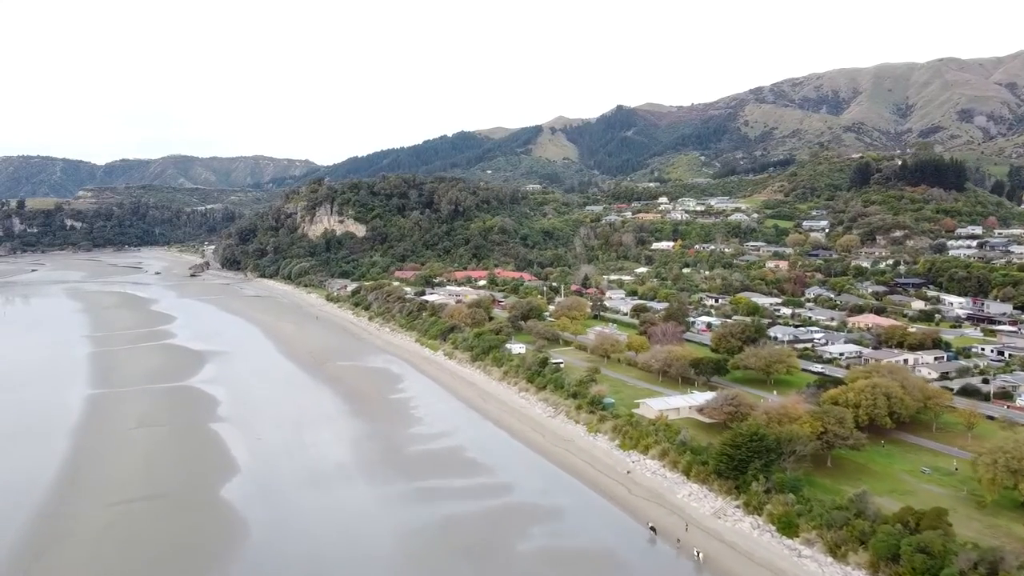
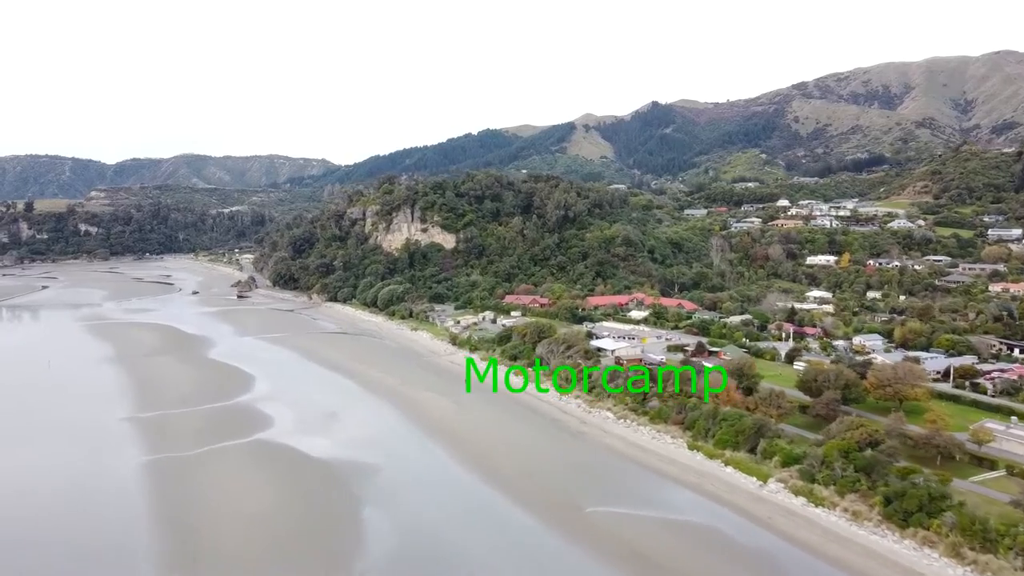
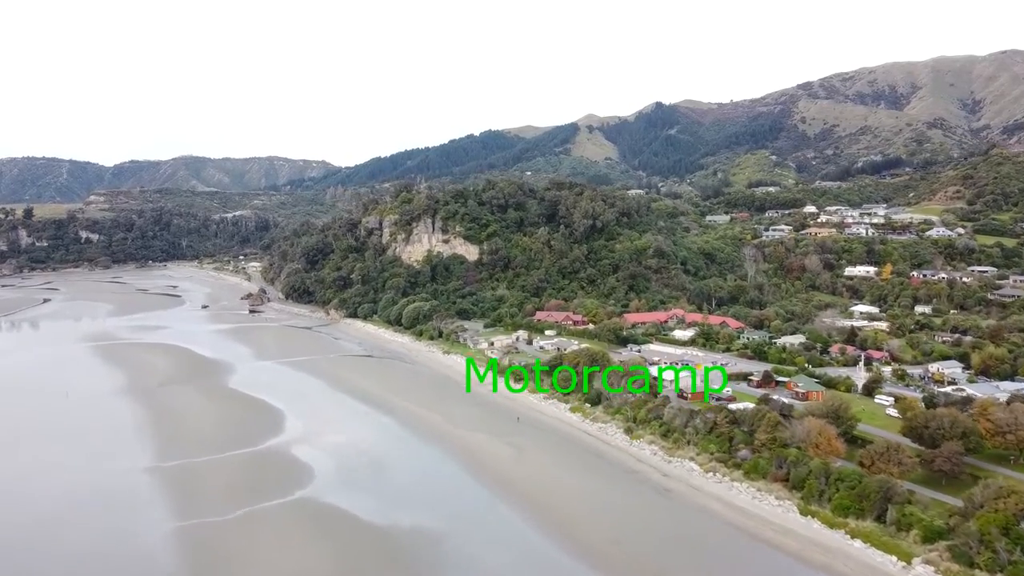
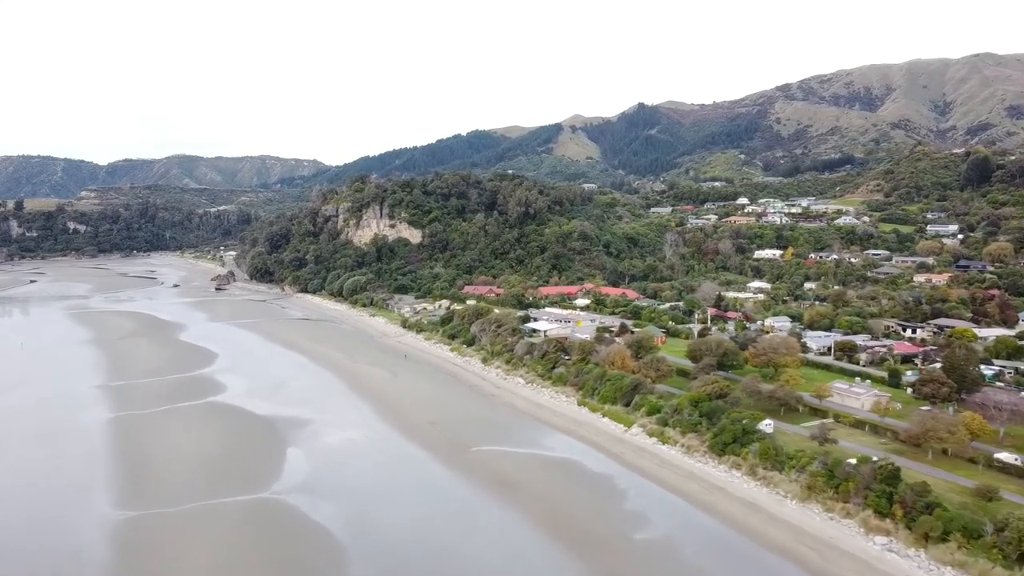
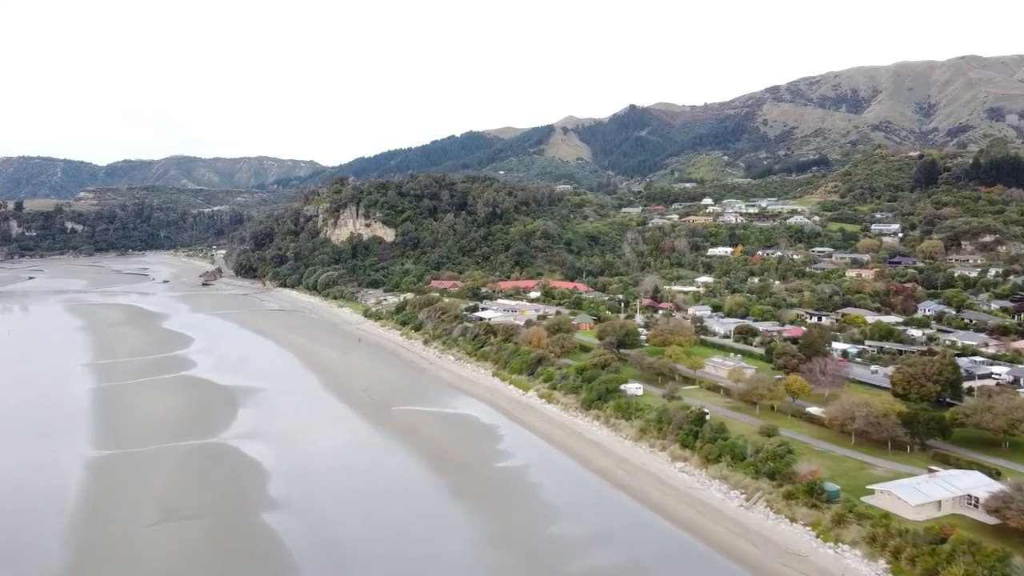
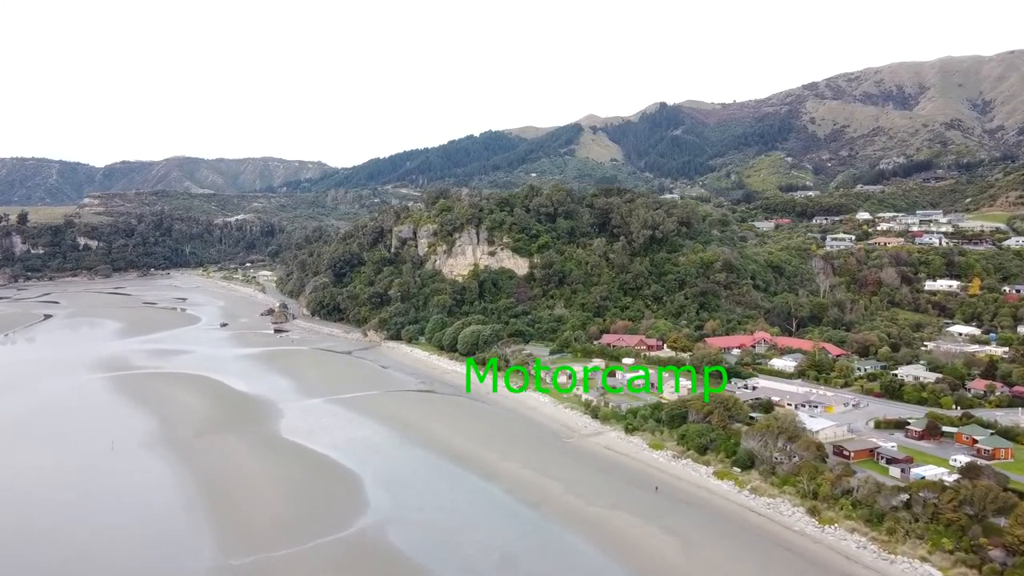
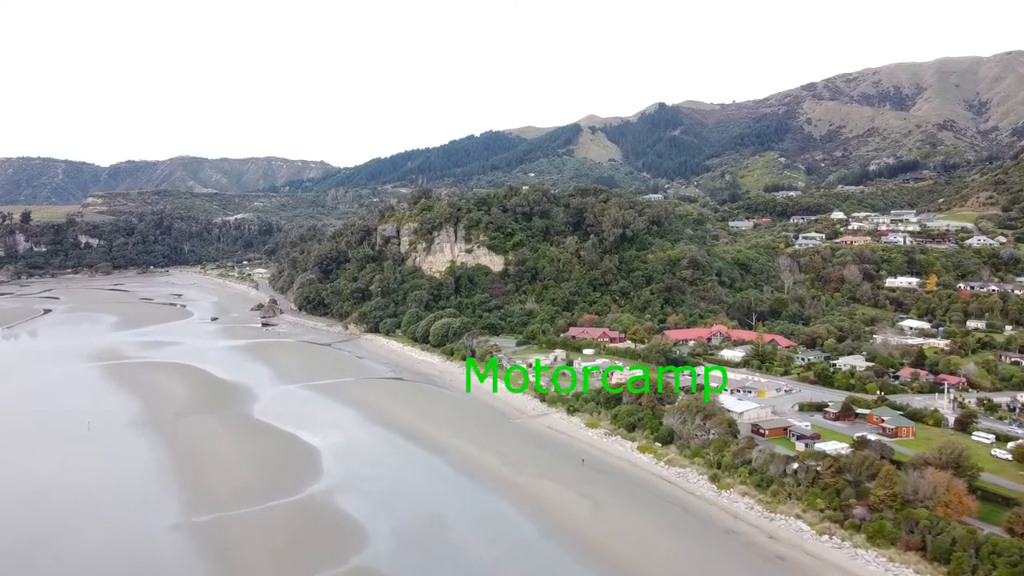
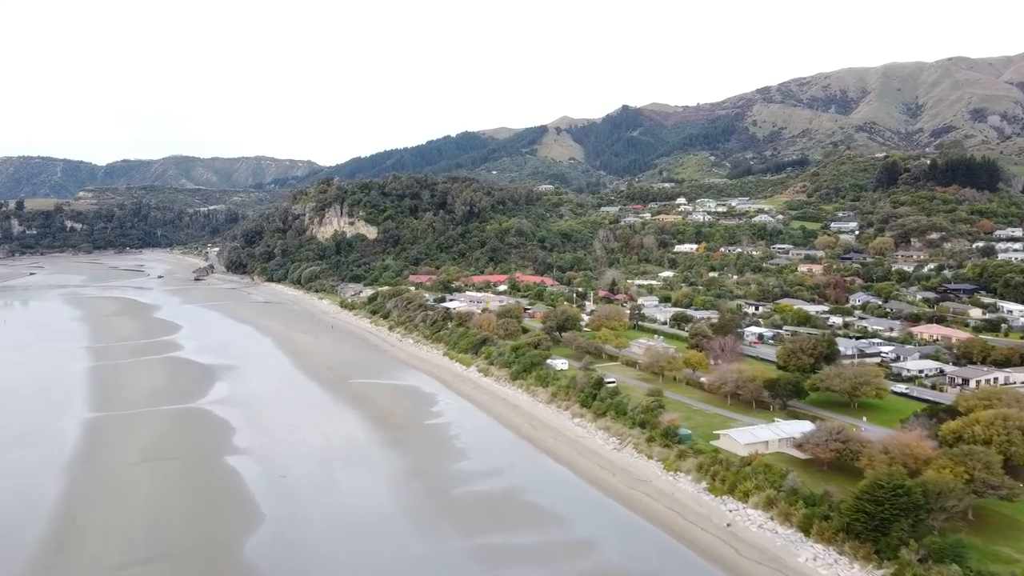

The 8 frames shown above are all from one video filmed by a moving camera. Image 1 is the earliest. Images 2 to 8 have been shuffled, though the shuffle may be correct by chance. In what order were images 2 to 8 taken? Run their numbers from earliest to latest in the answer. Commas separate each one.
8, 5, 4, 2, 3, 7, 6
